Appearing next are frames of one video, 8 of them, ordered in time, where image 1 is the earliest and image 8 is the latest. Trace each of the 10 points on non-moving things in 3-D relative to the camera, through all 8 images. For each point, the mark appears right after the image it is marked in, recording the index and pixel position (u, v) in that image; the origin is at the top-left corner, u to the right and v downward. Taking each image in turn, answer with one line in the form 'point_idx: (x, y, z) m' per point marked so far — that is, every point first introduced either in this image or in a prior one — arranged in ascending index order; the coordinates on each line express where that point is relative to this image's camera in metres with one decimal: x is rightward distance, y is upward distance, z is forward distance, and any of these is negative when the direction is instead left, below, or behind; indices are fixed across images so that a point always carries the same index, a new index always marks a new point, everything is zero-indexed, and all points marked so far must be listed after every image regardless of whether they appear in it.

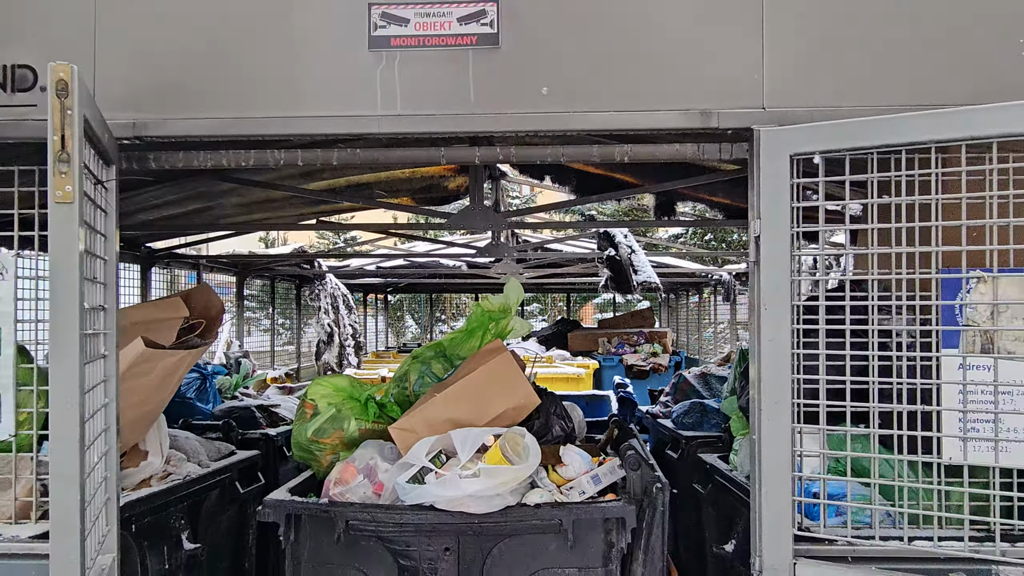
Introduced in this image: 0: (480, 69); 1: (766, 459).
0: (-0.1, +0.5, +1.7) m
1: (+0.6, -0.4, +1.6) m
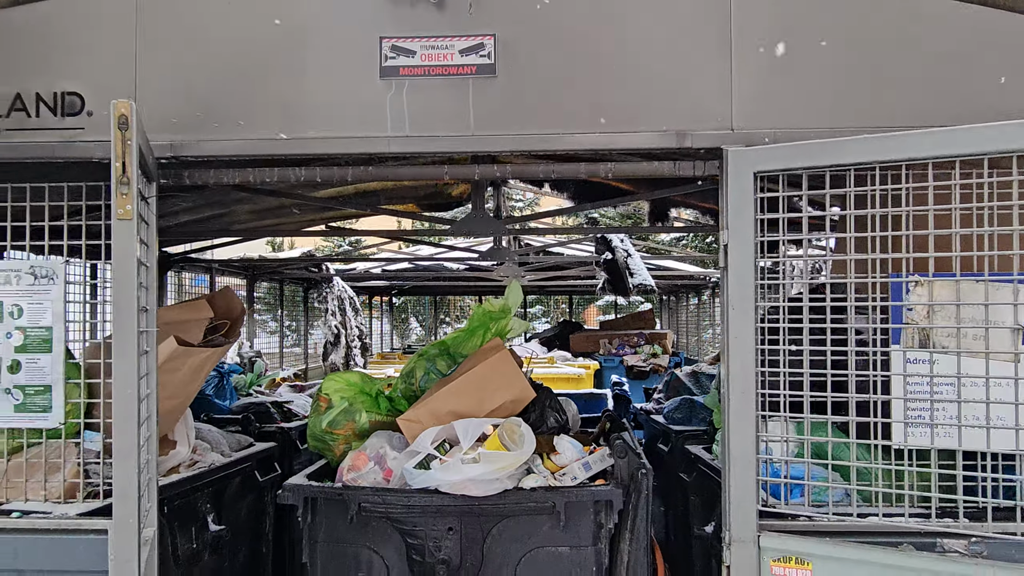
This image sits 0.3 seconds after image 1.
0: (-0.1, +0.5, +1.9) m
1: (+0.6, -0.4, +1.7) m
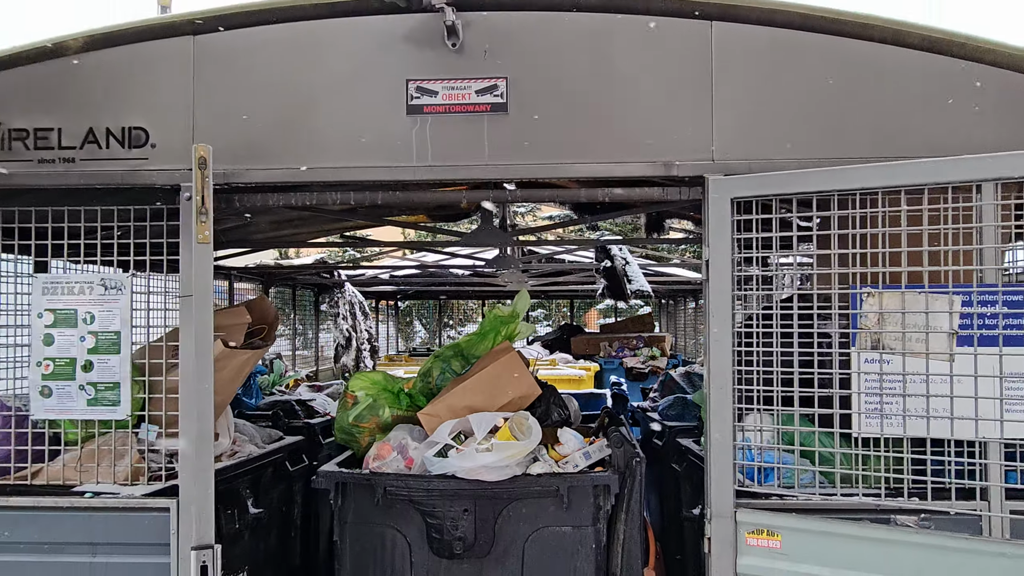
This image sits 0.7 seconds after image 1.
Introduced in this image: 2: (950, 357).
0: (-0.1, +0.5, +2.1) m
1: (+0.6, -0.4, +2.0) m
2: (+1.2, -0.2, +1.9) m
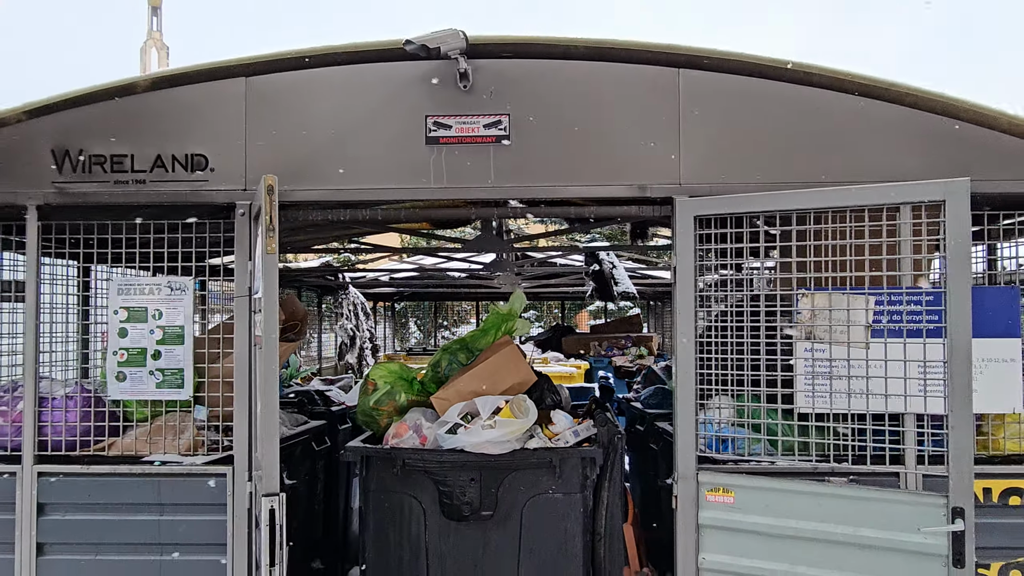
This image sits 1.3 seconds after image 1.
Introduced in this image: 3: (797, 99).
0: (-0.1, +0.5, +2.6) m
1: (+0.6, -0.4, +2.5) m
2: (+1.2, -0.2, +2.3) m
3: (+1.1, +0.7, +2.5) m
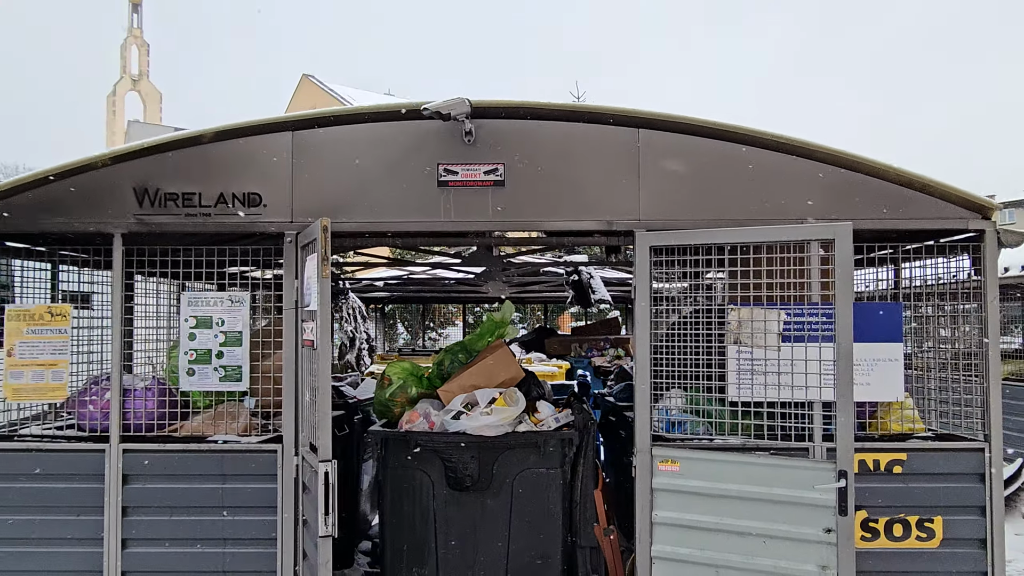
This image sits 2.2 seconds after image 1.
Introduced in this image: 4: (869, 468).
0: (-0.1, +0.4, +3.2) m
1: (+0.6, -0.5, +3.1) m
2: (+1.2, -0.3, +3.0) m
3: (+1.0, +0.6, +3.2) m
4: (+1.6, -0.8, +3.1) m
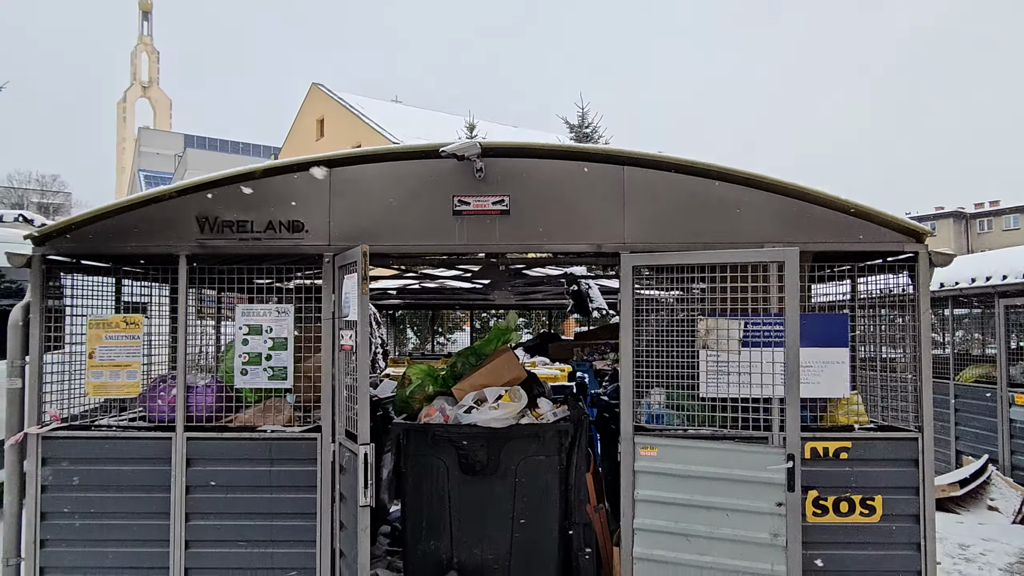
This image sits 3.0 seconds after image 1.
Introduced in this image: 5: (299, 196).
0: (-0.1, +0.4, +3.8) m
1: (+0.6, -0.6, +3.7) m
2: (+1.2, -0.3, +3.5) m
3: (+1.1, +0.6, +3.8) m
4: (+1.7, -0.9, +3.6) m
5: (-1.2, +0.5, +3.8) m
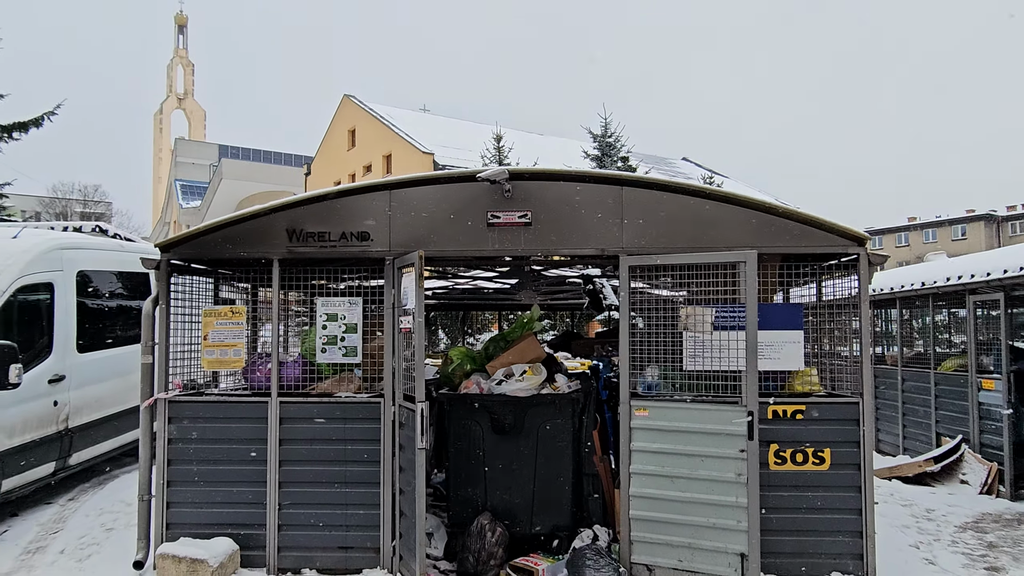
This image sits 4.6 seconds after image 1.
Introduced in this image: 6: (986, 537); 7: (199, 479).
0: (+0.1, +0.4, +4.8) m
1: (+0.8, -0.5, +4.6) m
2: (+1.3, -0.3, +4.5) m
3: (+1.2, +0.6, +4.7) m
4: (+1.8, -0.9, +4.6) m
5: (-1.1, +0.5, +4.9) m
6: (+4.0, -2.1, +5.6) m
7: (-2.2, -1.4, +4.8) m
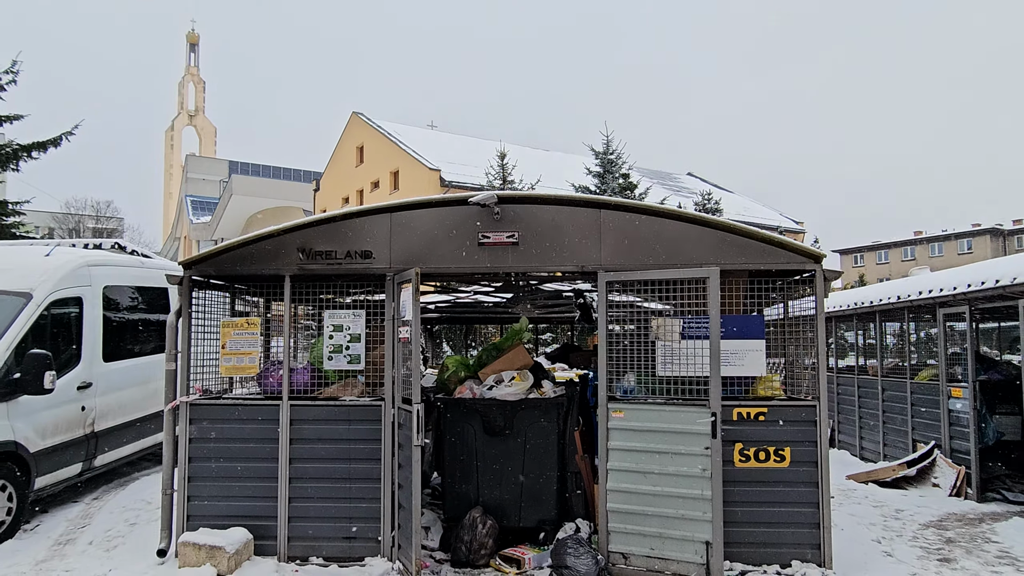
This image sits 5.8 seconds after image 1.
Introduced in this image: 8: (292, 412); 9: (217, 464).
0: (0.0, +0.3, +5.3) m
1: (+0.7, -0.7, +5.1) m
2: (+1.2, -0.4, +4.9) m
3: (+1.1, +0.5, +5.2) m
4: (+1.7, -1.0, +5.0) m
5: (-1.1, +0.4, +5.4) m
6: (+3.9, -2.2, +6.0) m
7: (-2.3, -1.5, +5.3) m
8: (-1.7, -1.0, +5.3) m
9: (-2.3, -1.4, +5.3) m
